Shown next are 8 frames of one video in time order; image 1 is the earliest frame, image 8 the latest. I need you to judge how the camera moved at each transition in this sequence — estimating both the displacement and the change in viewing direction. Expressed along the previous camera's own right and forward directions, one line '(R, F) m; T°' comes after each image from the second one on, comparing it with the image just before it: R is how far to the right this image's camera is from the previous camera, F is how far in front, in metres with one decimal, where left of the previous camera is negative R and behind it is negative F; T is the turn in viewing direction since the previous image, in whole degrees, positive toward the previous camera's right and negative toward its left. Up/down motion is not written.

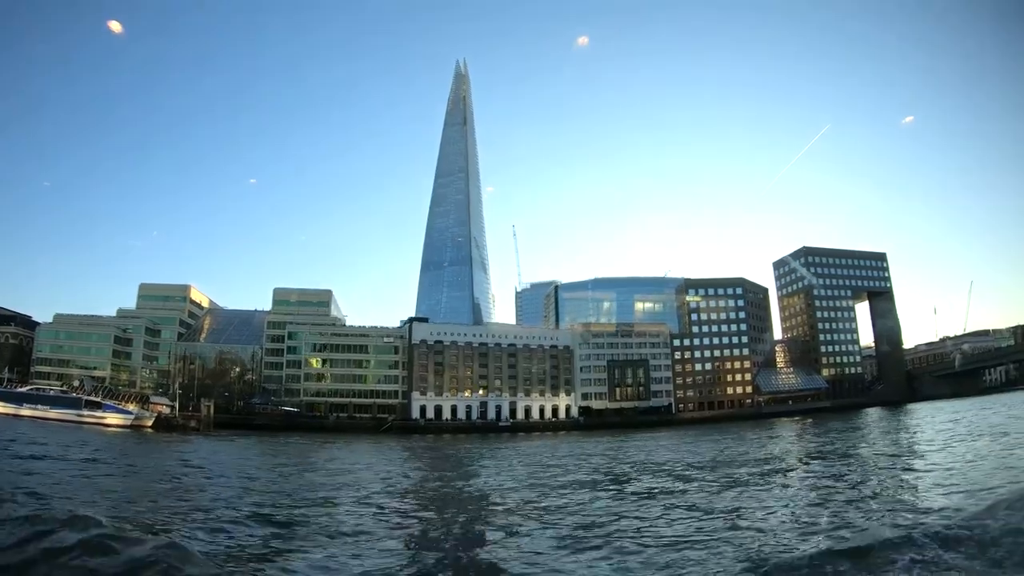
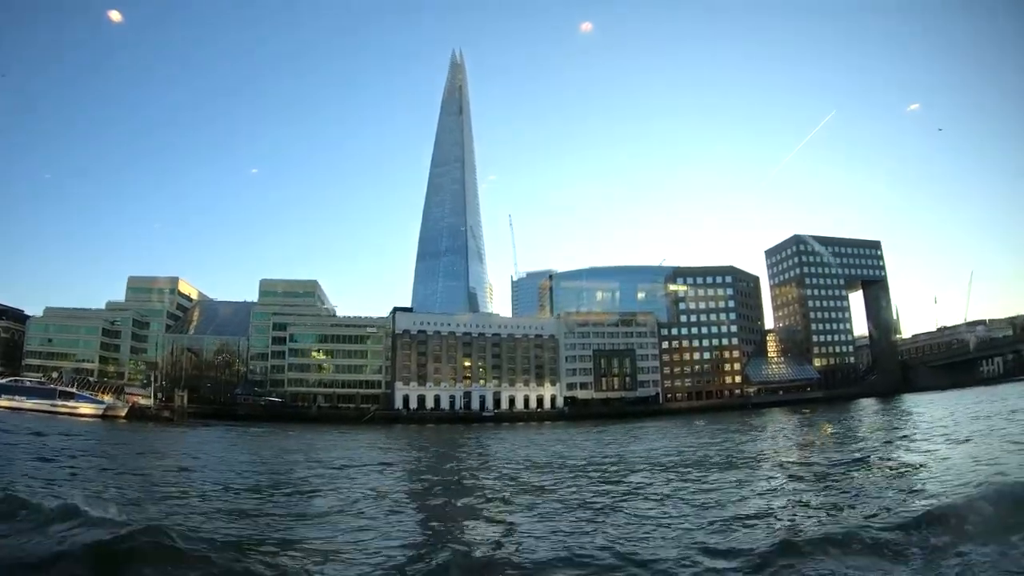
(+2.0, +0.8) m; 0°
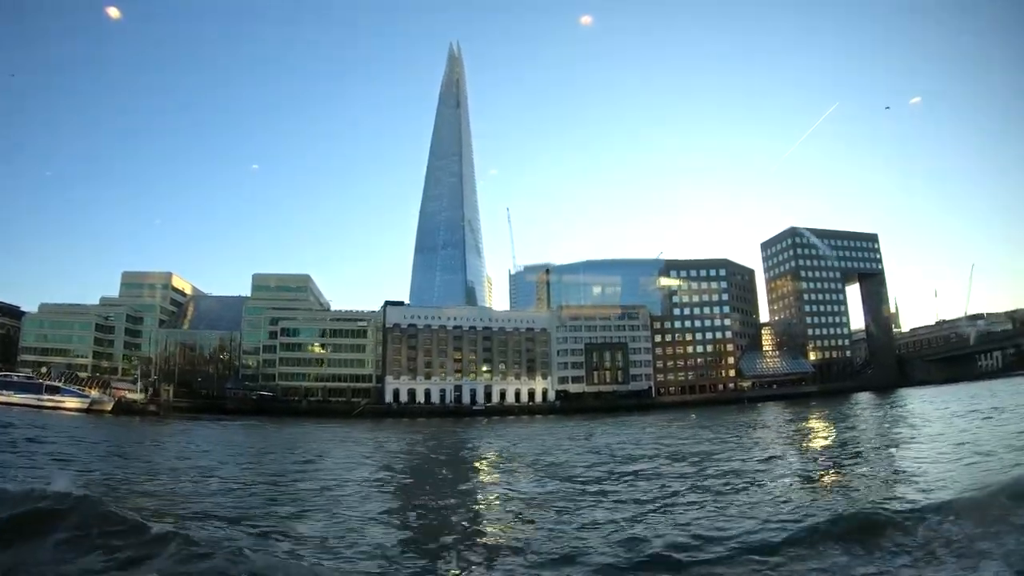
(+1.2, +0.4) m; 0°
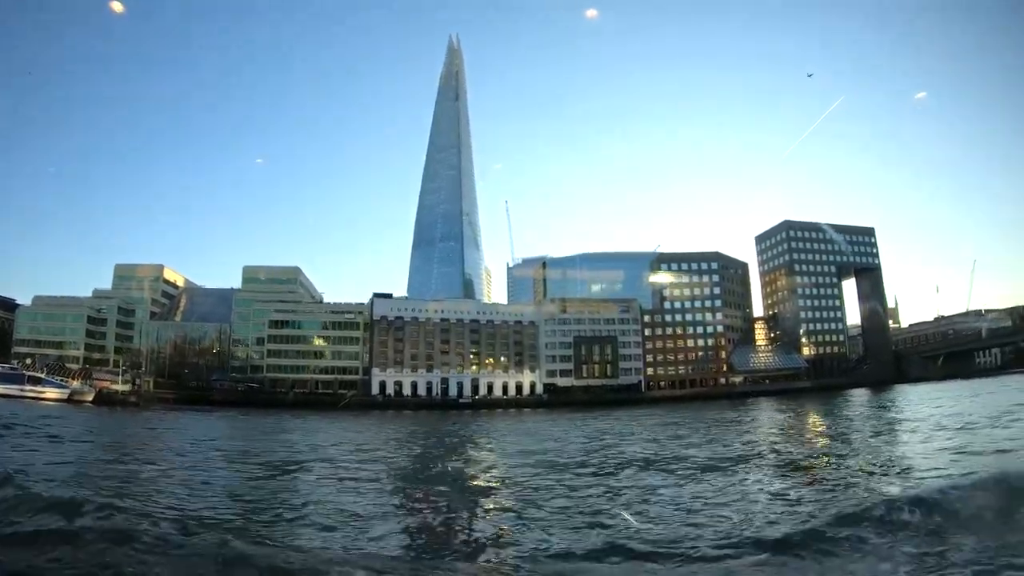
(+1.6, +0.5) m; 0°
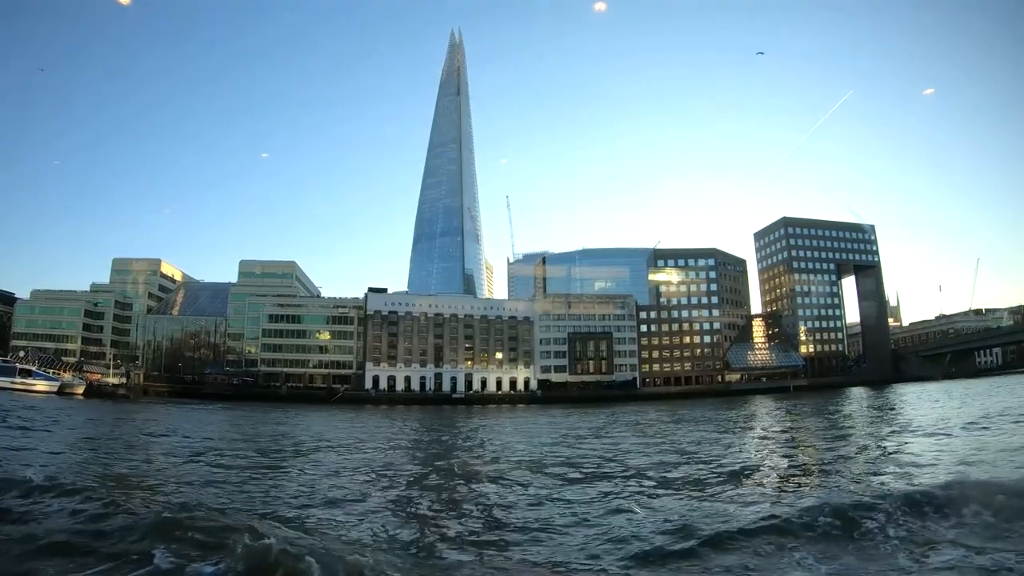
(+0.9, +0.3) m; 0°
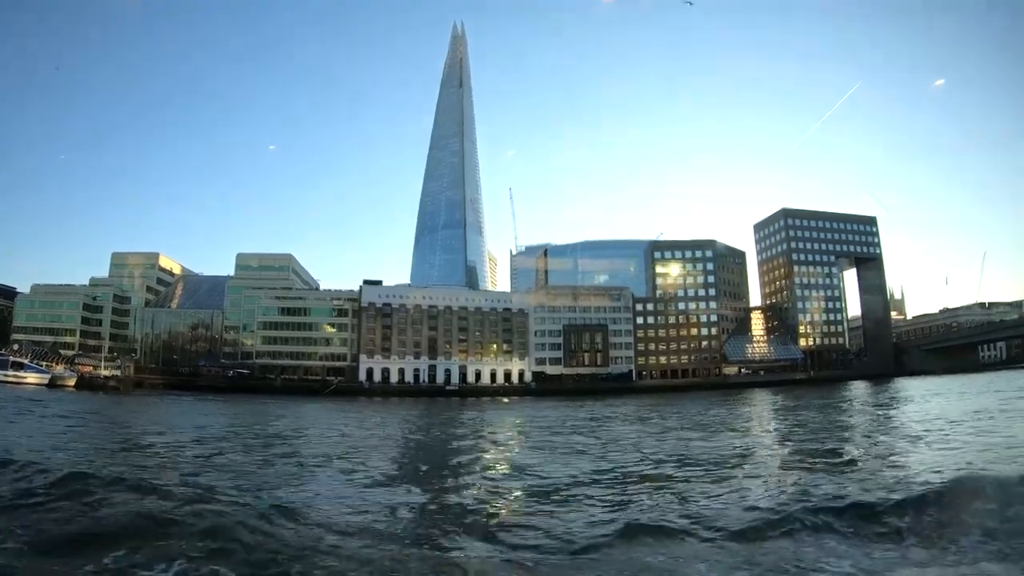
(+1.3, +0.3) m; -1°
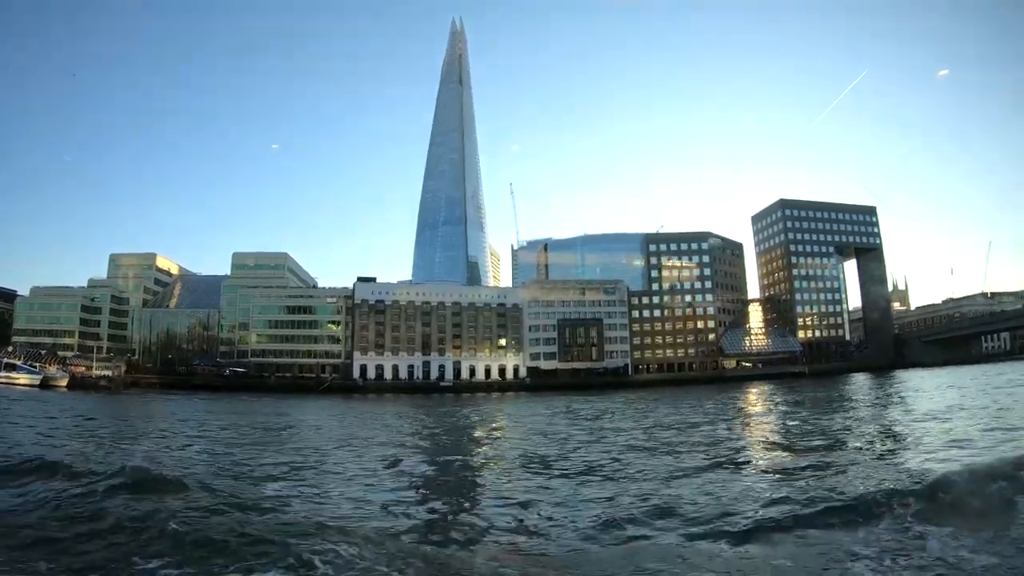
(+1.3, +0.3) m; -1°
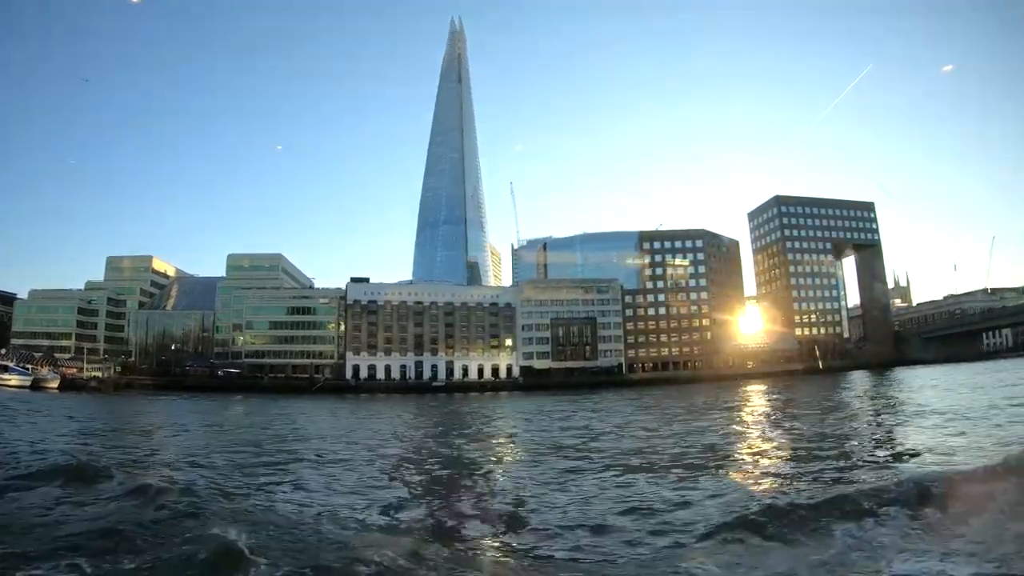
(+1.2, +0.2) m; -1°
